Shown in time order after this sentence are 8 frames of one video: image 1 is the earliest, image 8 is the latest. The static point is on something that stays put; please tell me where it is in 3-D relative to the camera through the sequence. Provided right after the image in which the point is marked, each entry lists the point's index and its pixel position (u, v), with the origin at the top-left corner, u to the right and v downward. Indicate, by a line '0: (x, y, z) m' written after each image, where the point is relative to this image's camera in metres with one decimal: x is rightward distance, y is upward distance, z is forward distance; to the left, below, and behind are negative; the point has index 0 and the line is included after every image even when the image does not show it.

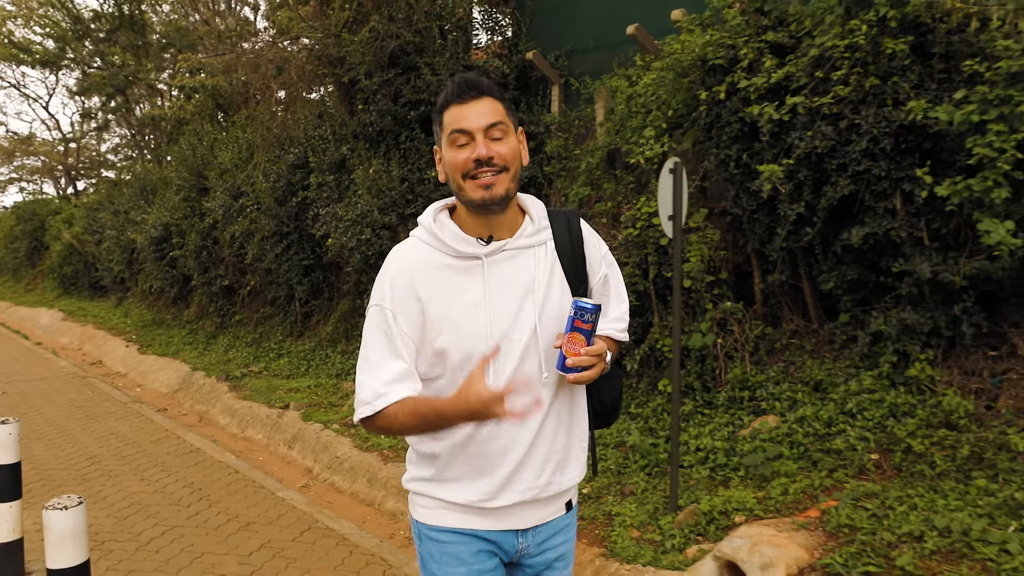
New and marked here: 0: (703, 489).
0: (+1.1, -1.1, +4.3) m
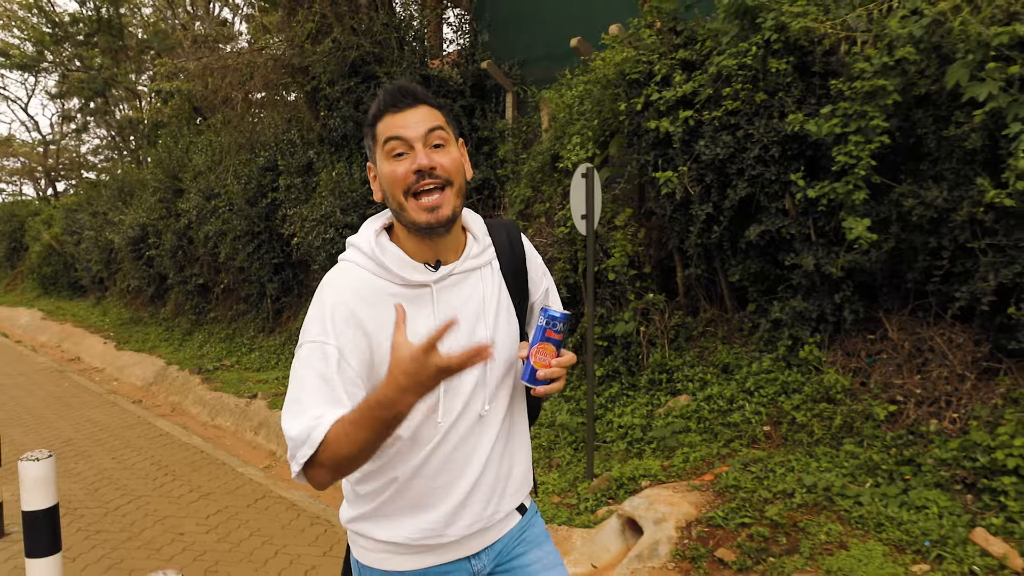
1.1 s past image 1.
0: (+0.7, -1.1, +4.8) m
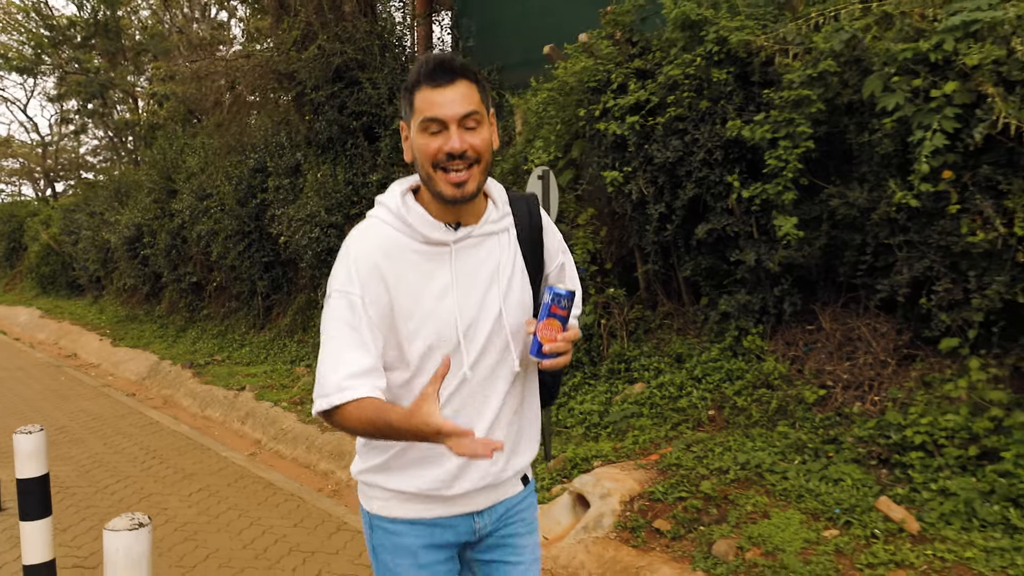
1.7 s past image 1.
0: (+0.4, -1.0, +5.1) m
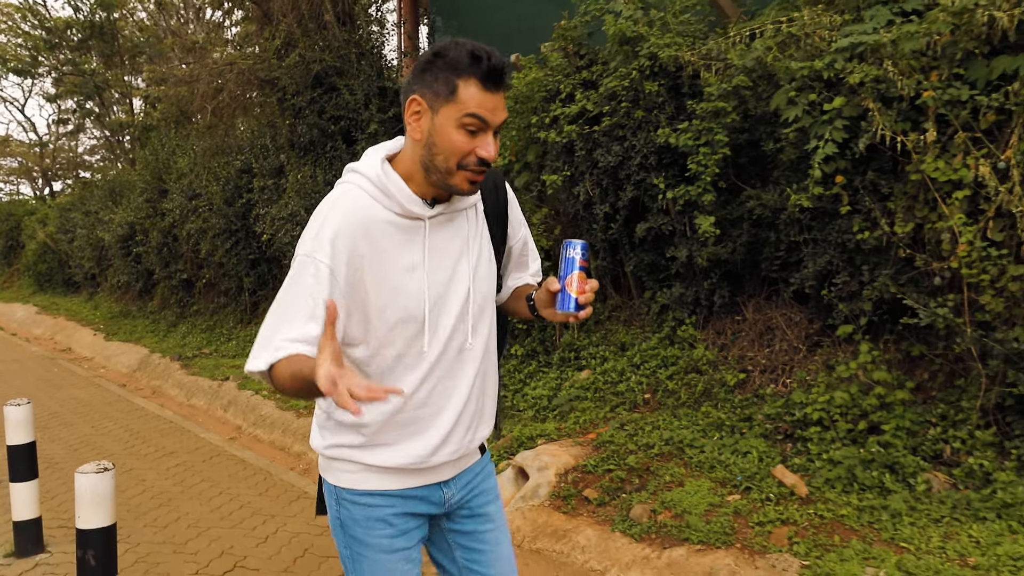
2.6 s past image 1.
0: (+0.1, -1.0, +5.6) m
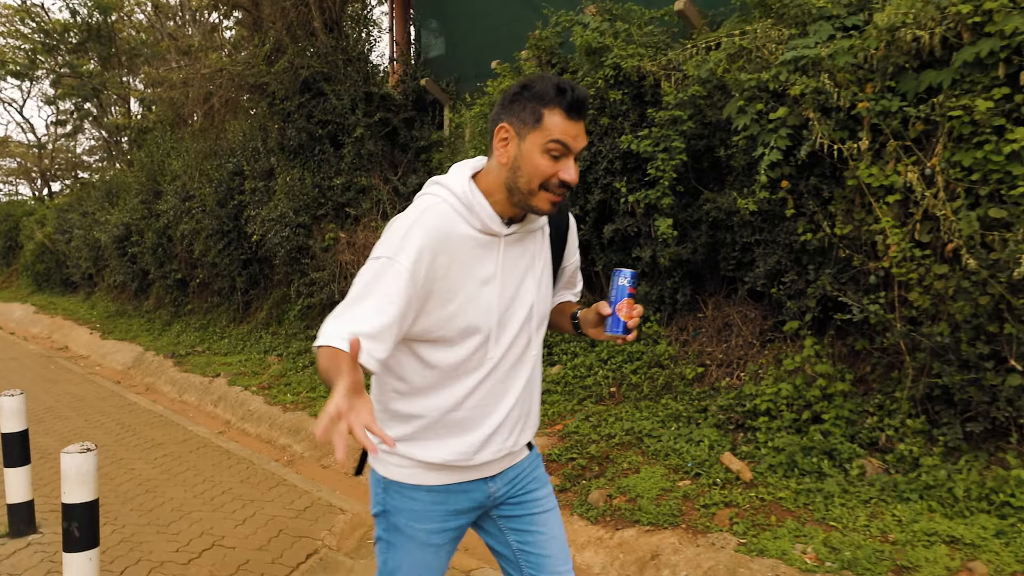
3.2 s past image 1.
0: (-0.1, -1.0, +5.9) m
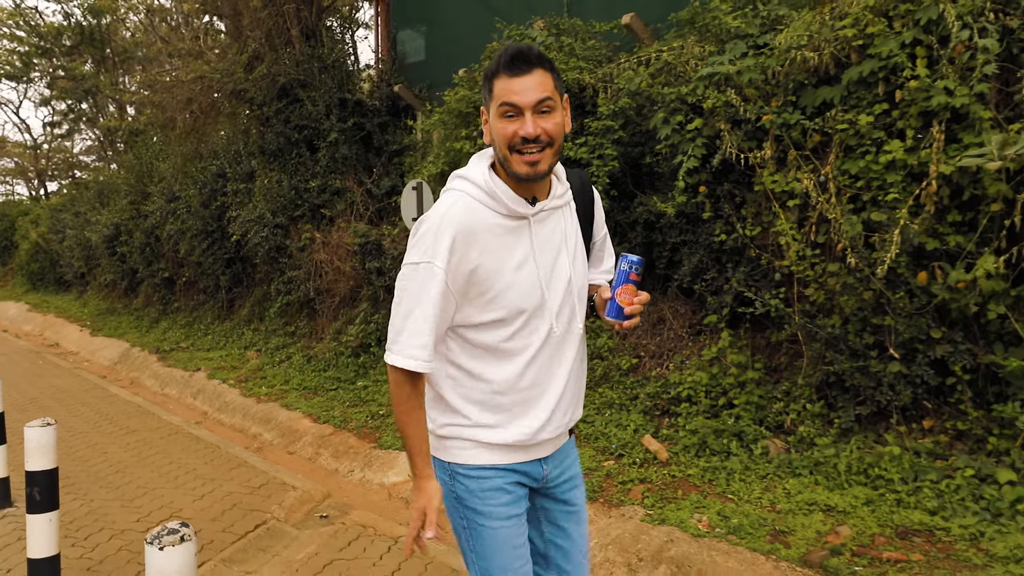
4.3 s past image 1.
0: (-0.5, -1.0, +6.3) m
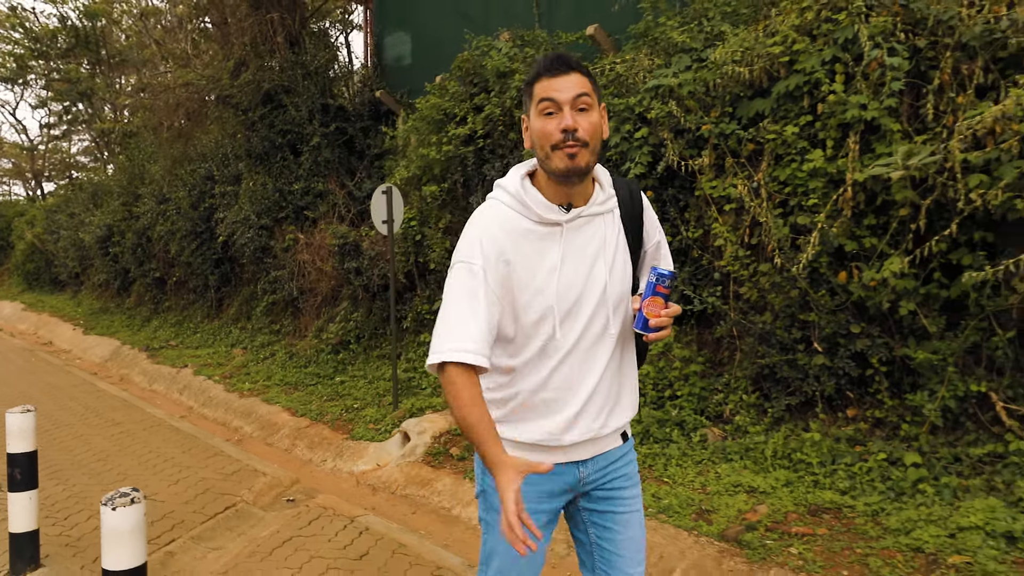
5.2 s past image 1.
0: (-0.8, -1.0, +6.6) m
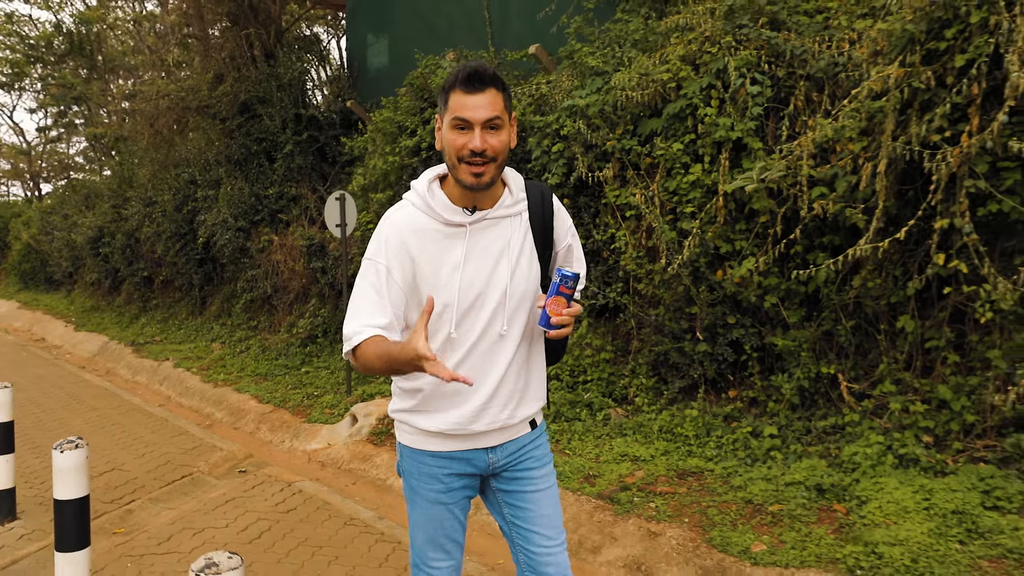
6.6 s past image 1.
0: (-1.3, -0.9, +7.2) m
